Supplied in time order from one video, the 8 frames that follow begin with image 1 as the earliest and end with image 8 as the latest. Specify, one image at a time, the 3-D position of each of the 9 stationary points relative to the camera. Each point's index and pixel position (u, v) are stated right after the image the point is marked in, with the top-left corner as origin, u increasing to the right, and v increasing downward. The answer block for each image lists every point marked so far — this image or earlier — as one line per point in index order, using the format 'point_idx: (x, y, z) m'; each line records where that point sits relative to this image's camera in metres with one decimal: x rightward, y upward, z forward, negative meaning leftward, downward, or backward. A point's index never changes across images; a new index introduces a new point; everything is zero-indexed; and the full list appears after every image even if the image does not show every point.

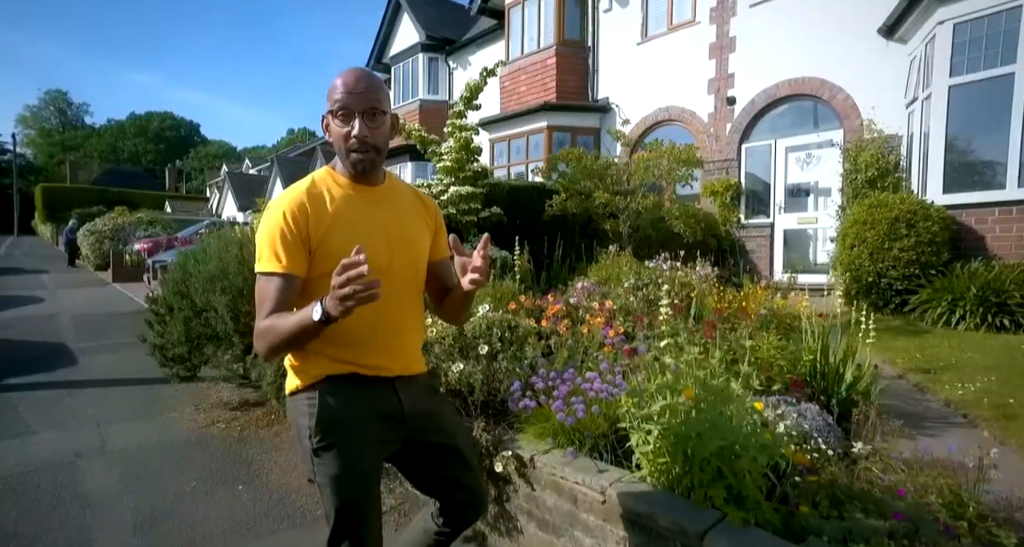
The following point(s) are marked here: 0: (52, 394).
0: (-5.3, -1.4, +6.6) m
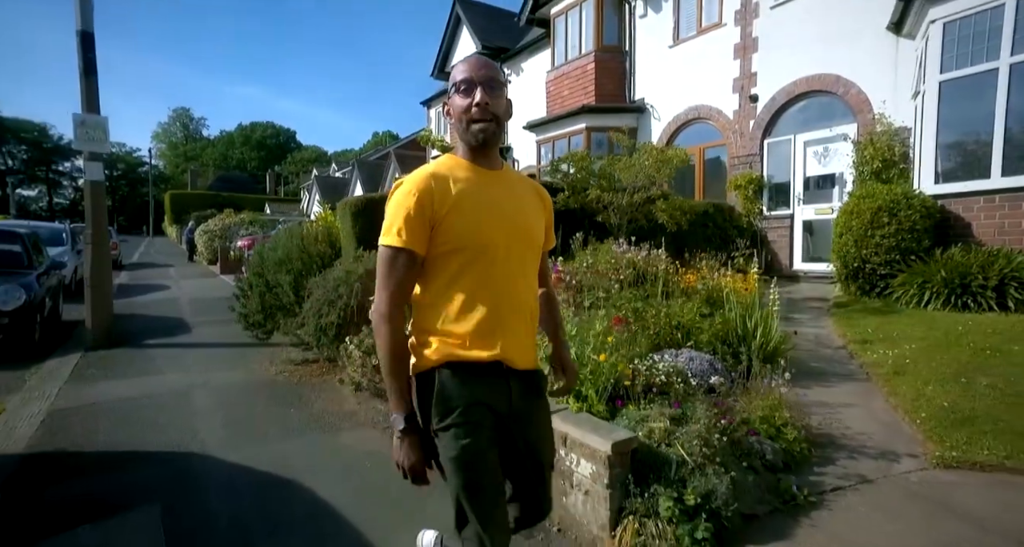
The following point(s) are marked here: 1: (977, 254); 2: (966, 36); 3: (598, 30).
0: (-5.2, -1.2, +8.8) m
1: (+6.3, +0.3, +7.5) m
2: (+6.5, +3.4, +8.2) m
3: (+2.5, +7.0, +16.1) m
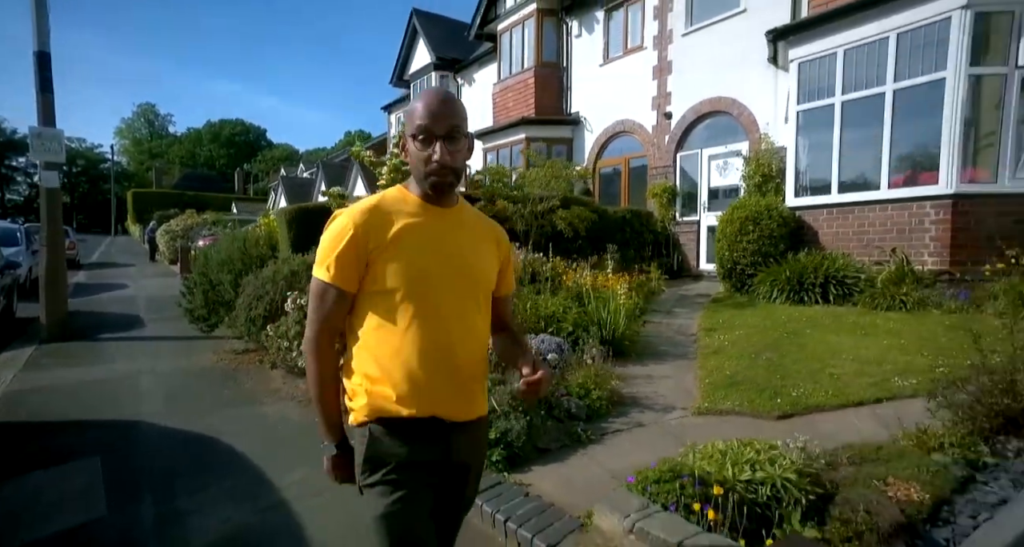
0: (-6.6, -1.2, +9.8) m
1: (+4.9, +0.3, +9.0) m
2: (+5.2, +3.4, +9.7) m
3: (+0.8, +7.0, +17.4) m
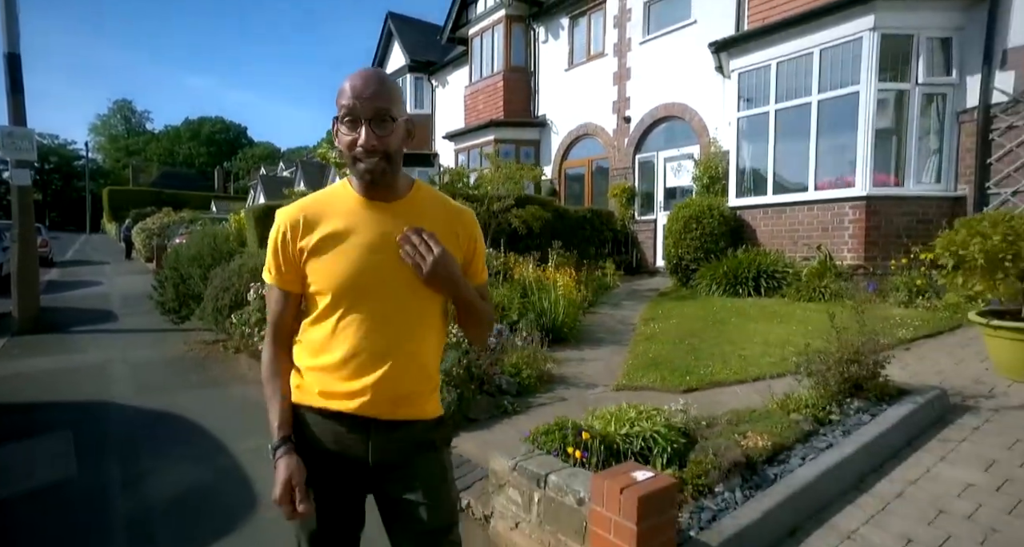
0: (-7.4, -1.1, +10.2) m
1: (+4.2, +0.3, +9.7) m
2: (+4.4, +3.5, +10.4) m
3: (-0.2, +7.1, +18.0) m
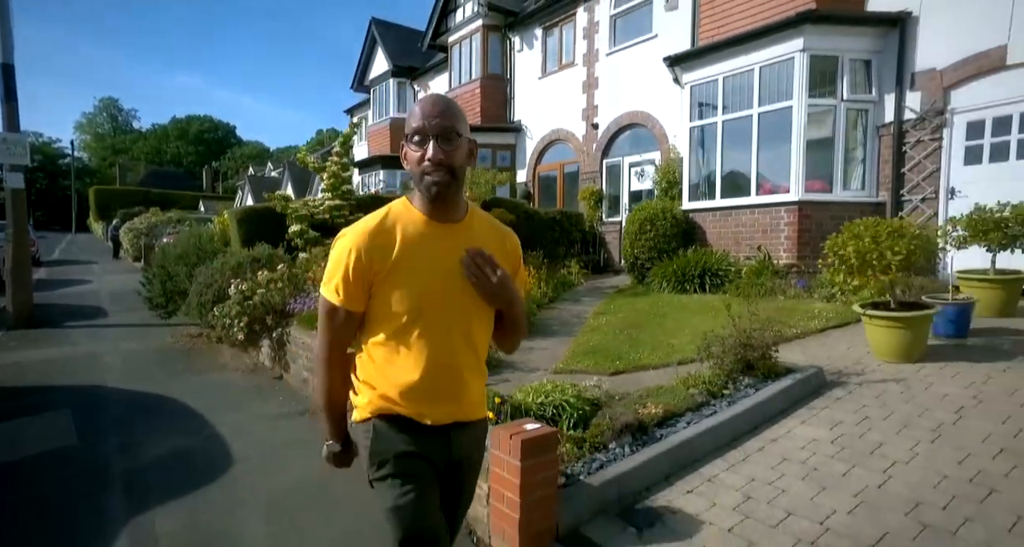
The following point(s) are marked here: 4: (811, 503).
0: (-8.0, -1.1, +10.8) m
1: (+3.5, +0.4, +10.6) m
2: (+3.8, +3.5, +11.3) m
3: (-0.9, +7.1, +18.8) m
4: (+1.9, -1.4, +3.6) m
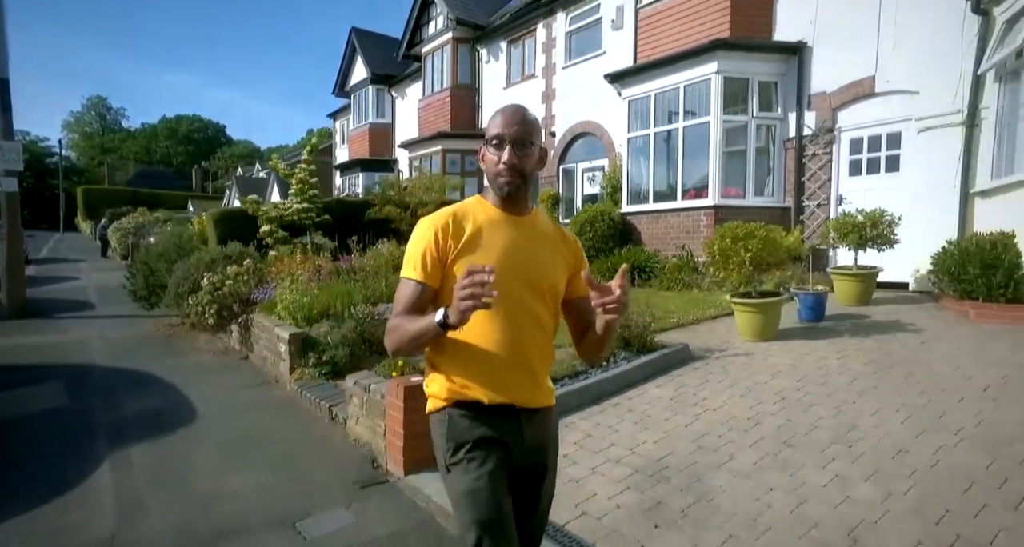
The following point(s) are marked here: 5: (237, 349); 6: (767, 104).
0: (-9.0, -1.0, +11.8) m
1: (+2.5, +0.4, +11.8) m
2: (+2.8, +3.6, +12.5) m
3: (-2.0, +7.2, +19.9) m
4: (+1.0, -1.4, +4.7) m
5: (-4.0, -1.1, +8.2) m
6: (+4.8, +3.2, +10.6) m
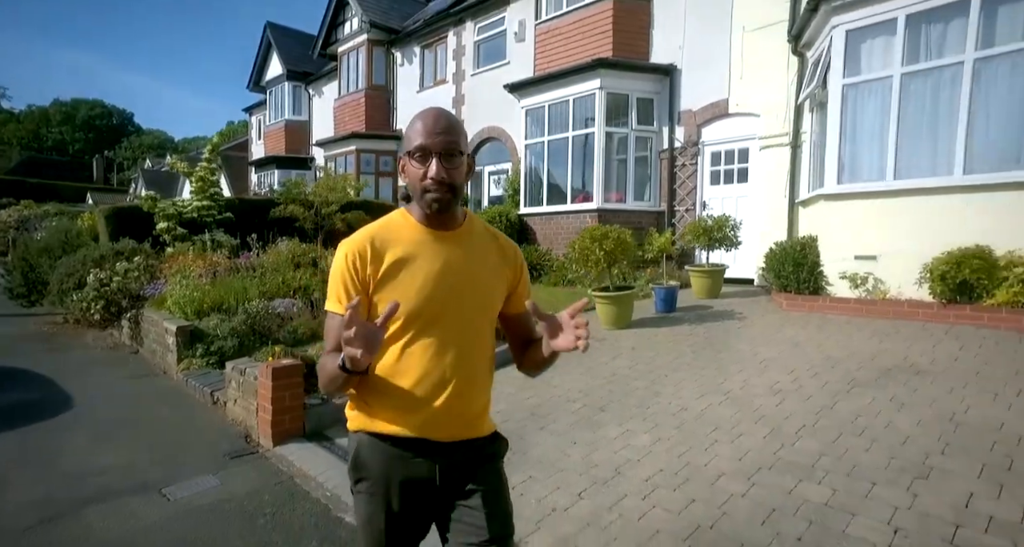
0: (-11.1, -0.9, +11.3) m
1: (+0.4, +0.5, +12.6) m
2: (+0.6, +3.6, +13.4) m
3: (-5.1, +7.2, +20.2) m
4: (-0.3, -1.3, +5.5) m
5: (-5.7, -1.0, +8.3) m
6: (+2.7, +3.2, +11.8) m
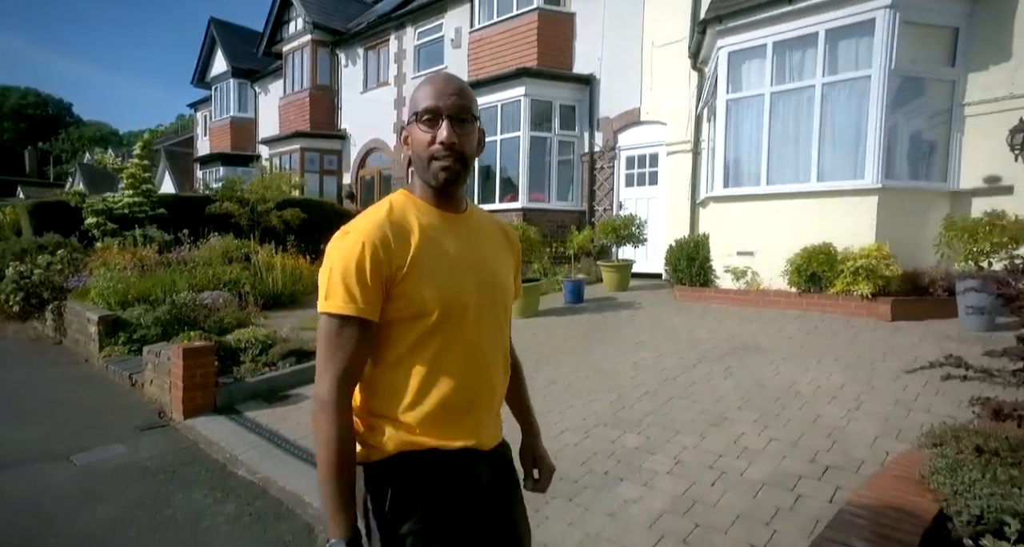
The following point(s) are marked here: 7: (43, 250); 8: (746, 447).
0: (-12.5, -0.8, +11.1) m
1: (-1.1, +0.6, +13.2) m
2: (-1.0, +3.7, +14.0) m
3: (-7.1, +7.3, +20.4) m
4: (-1.4, -1.2, +6.0) m
5: (-6.9, -0.9, +8.5) m
6: (+1.3, +3.3, +12.5) m
7: (-8.0, +0.4, +9.8) m
8: (+1.5, -1.1, +3.5) m
